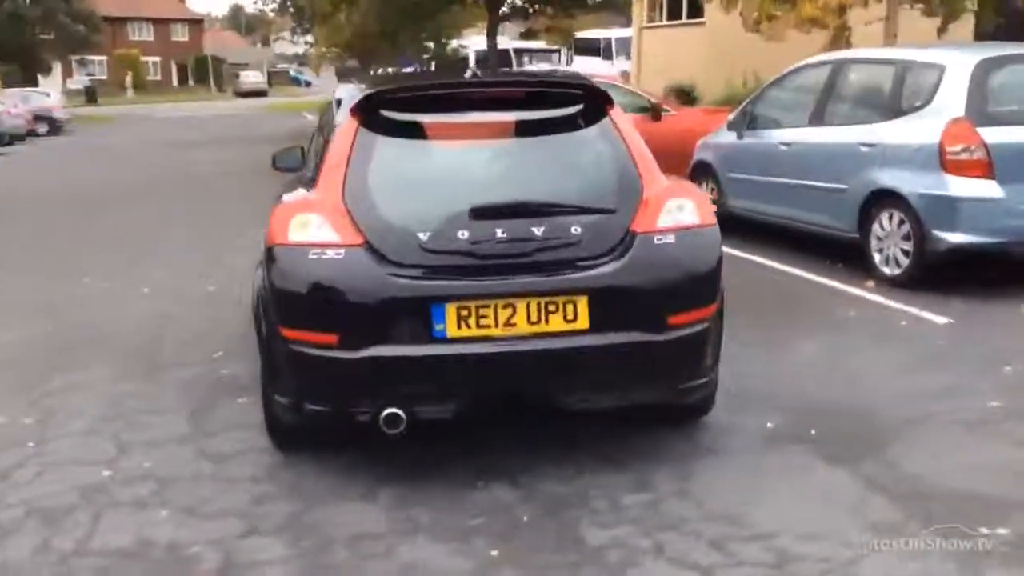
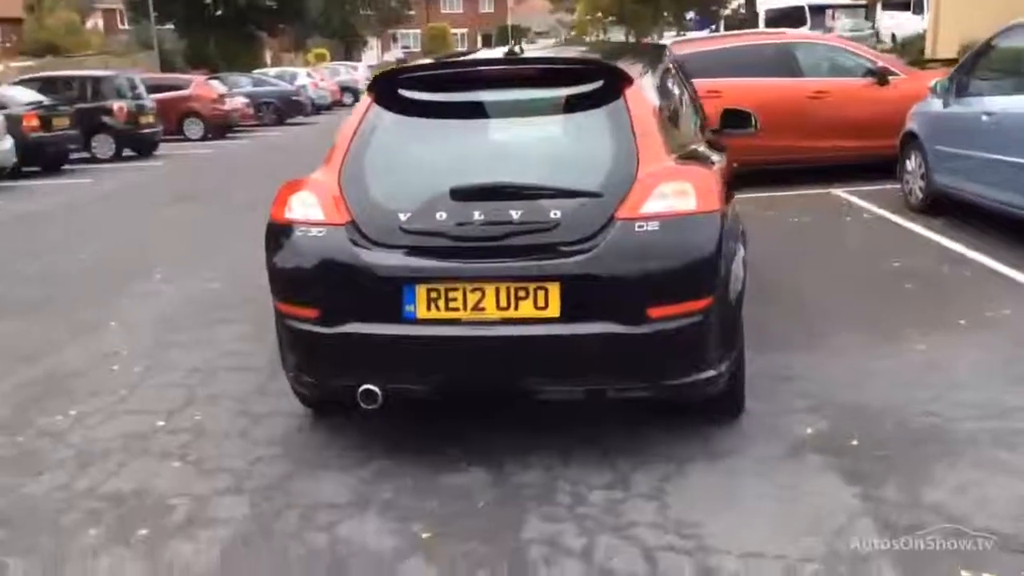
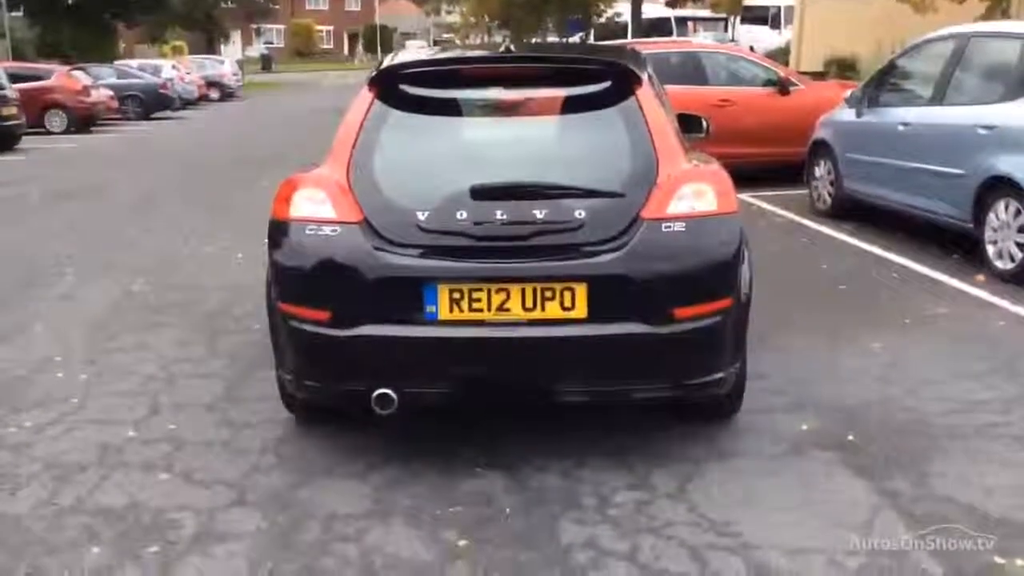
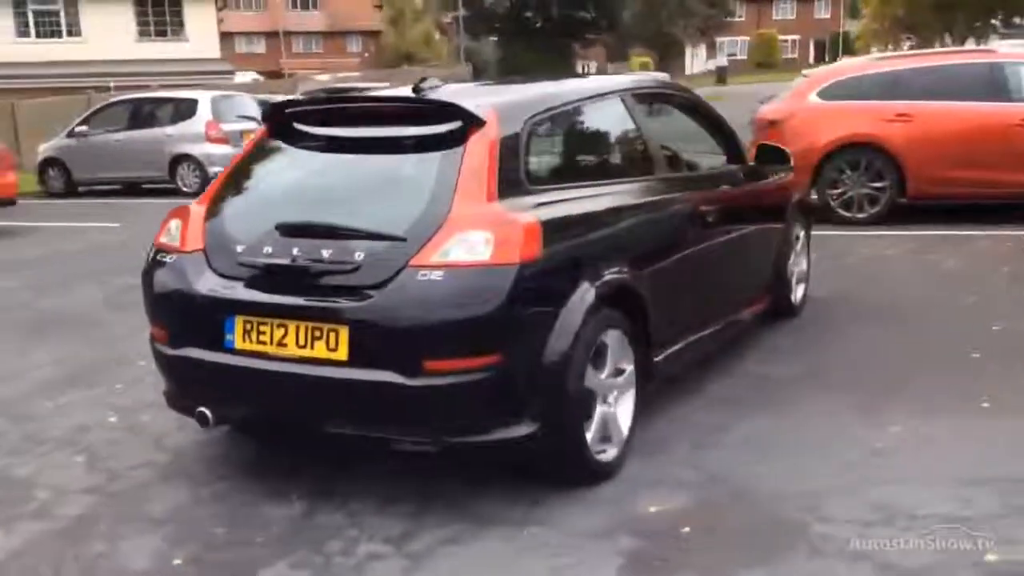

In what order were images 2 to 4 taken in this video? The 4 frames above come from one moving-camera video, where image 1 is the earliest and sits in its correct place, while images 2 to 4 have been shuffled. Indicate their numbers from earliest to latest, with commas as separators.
3, 2, 4
